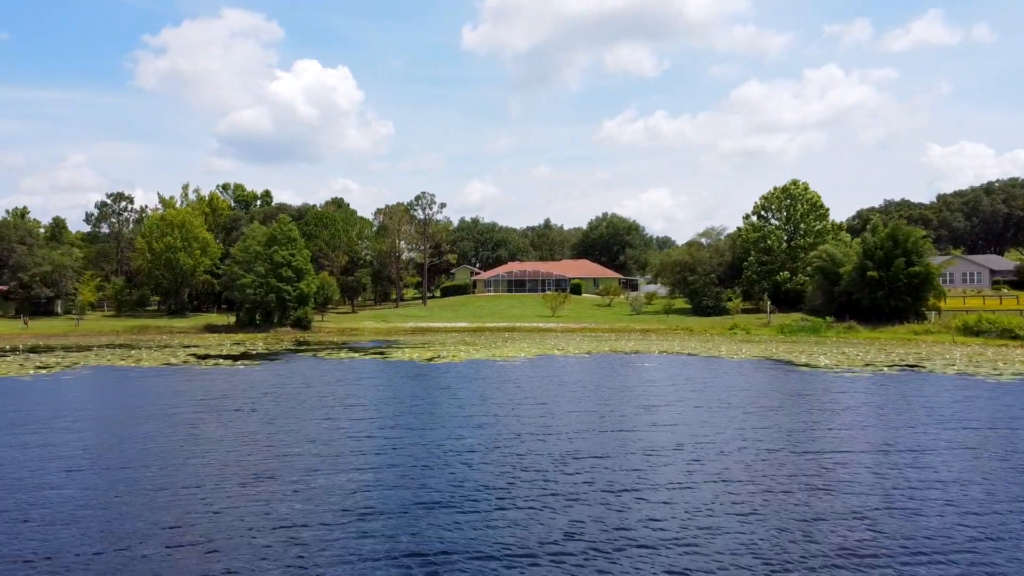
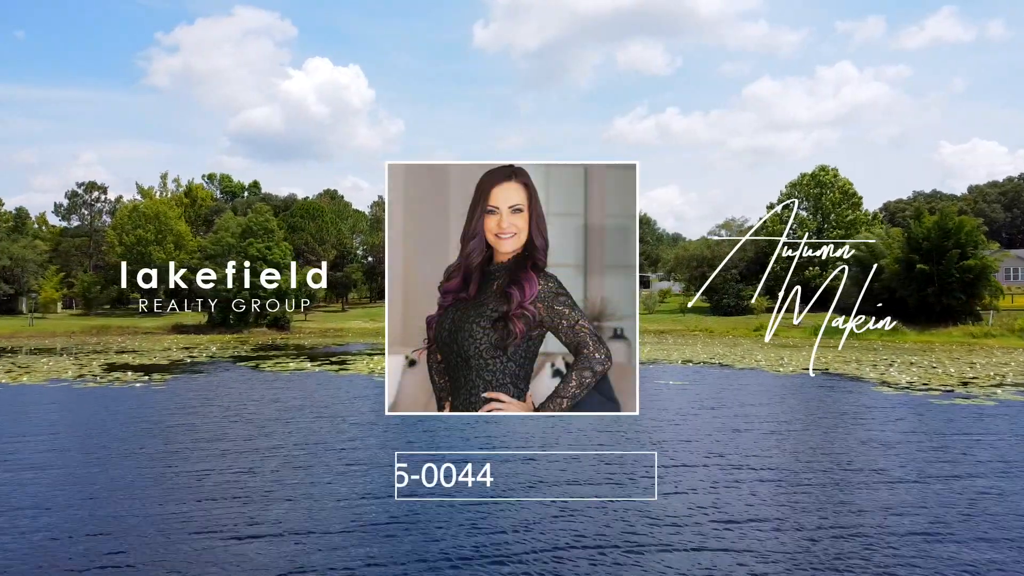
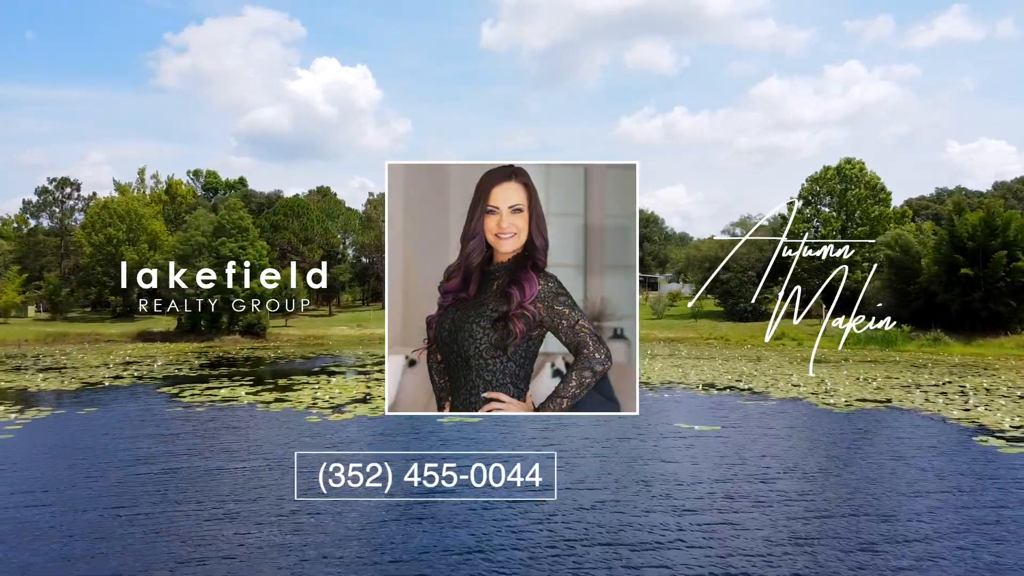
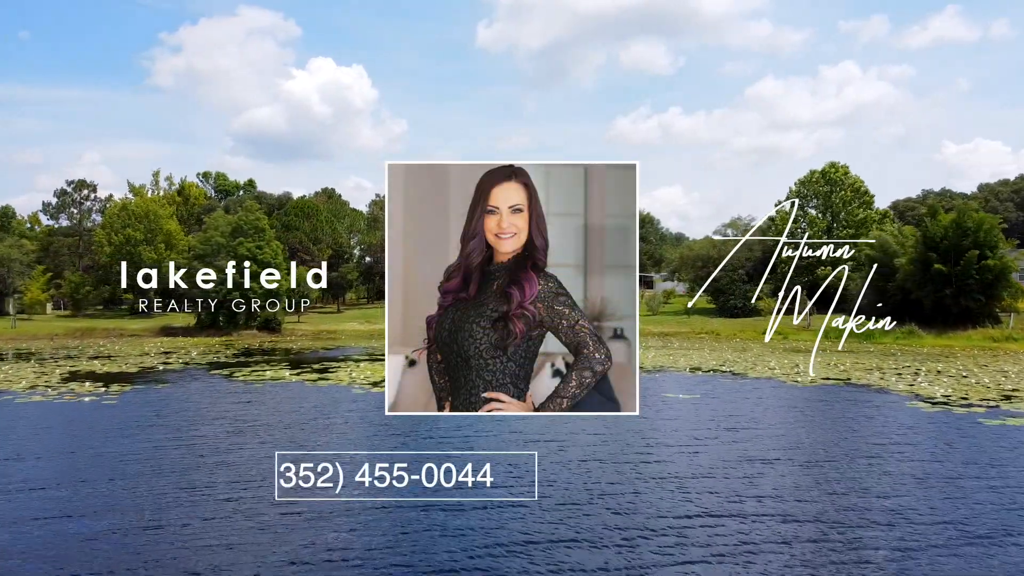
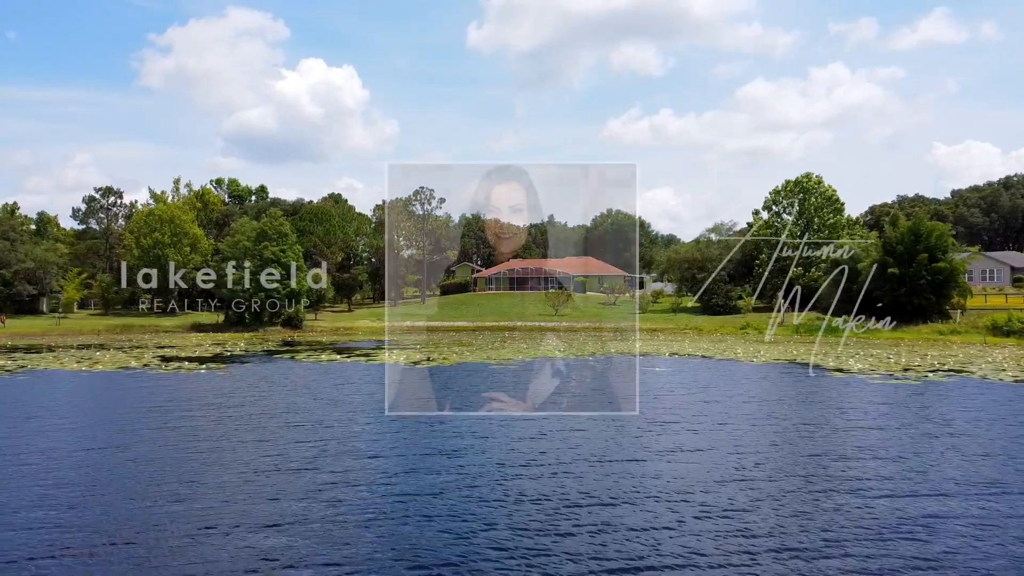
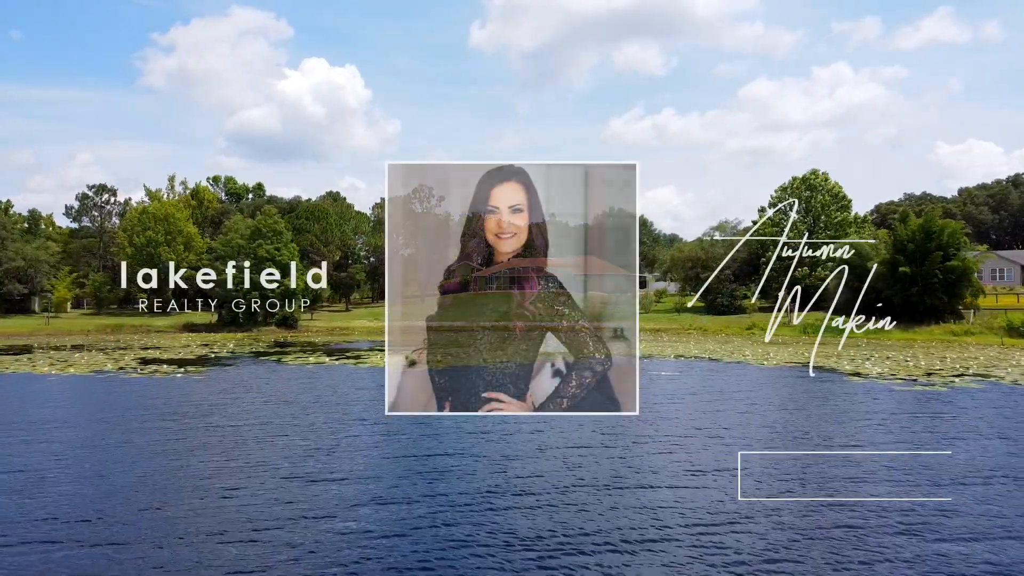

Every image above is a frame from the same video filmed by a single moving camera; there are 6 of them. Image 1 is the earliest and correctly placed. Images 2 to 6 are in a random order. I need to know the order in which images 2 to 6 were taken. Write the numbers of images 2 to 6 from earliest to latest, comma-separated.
5, 6, 2, 4, 3
